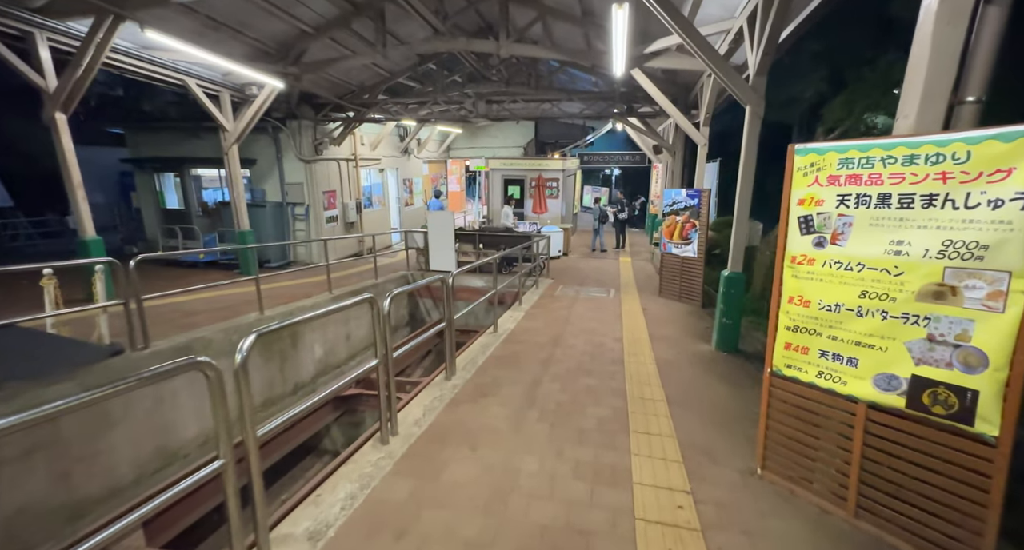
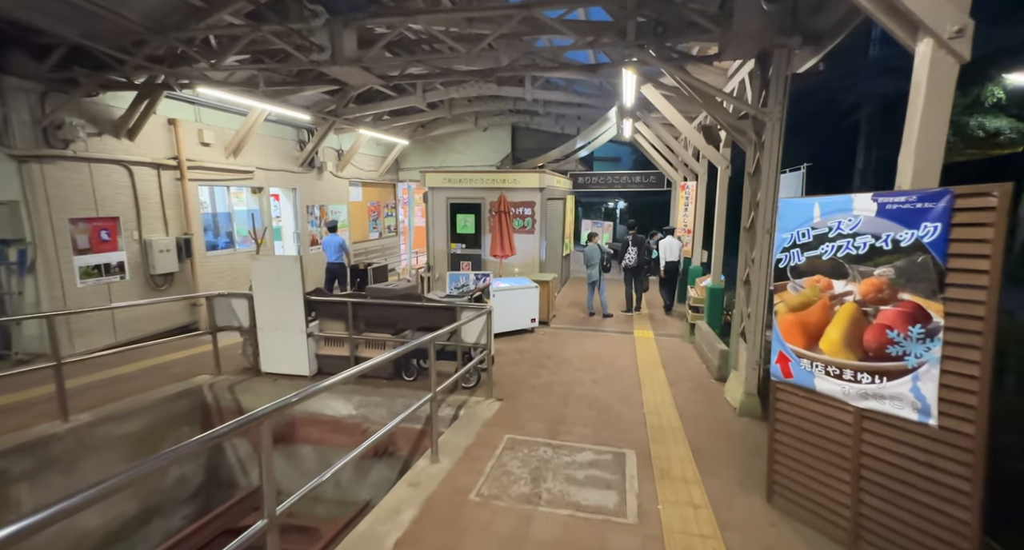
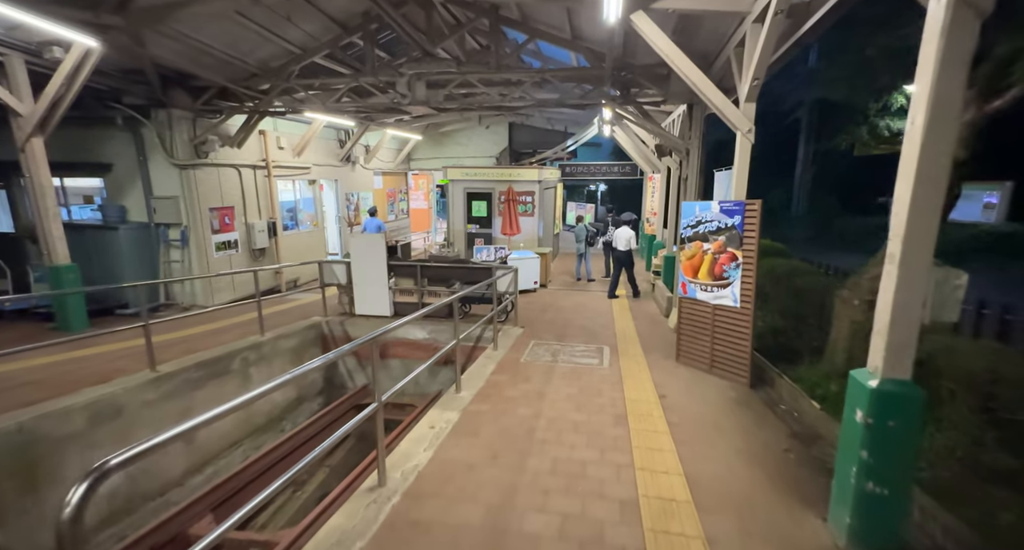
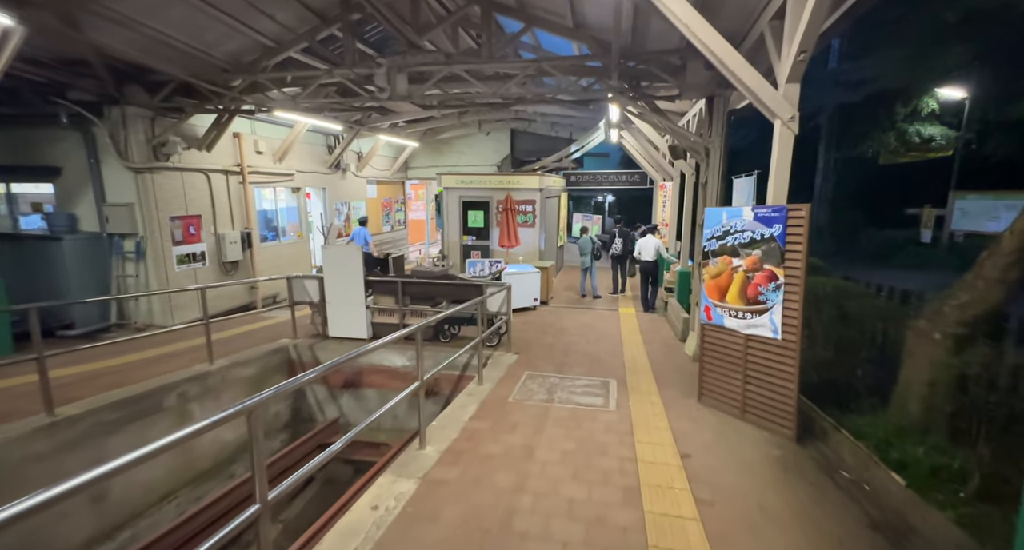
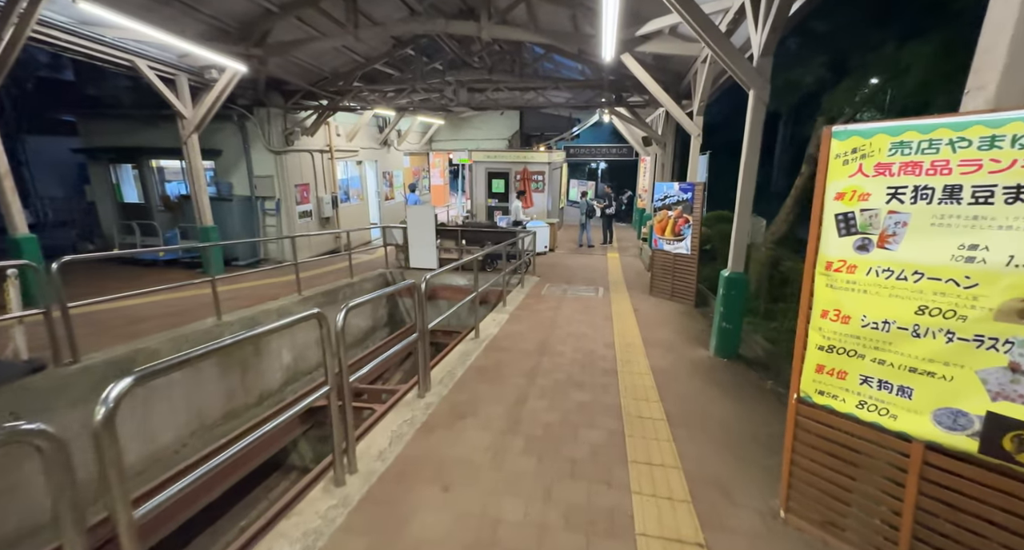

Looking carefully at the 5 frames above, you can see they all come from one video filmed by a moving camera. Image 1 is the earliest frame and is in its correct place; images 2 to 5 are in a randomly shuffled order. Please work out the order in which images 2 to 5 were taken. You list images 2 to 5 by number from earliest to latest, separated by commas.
5, 3, 4, 2
